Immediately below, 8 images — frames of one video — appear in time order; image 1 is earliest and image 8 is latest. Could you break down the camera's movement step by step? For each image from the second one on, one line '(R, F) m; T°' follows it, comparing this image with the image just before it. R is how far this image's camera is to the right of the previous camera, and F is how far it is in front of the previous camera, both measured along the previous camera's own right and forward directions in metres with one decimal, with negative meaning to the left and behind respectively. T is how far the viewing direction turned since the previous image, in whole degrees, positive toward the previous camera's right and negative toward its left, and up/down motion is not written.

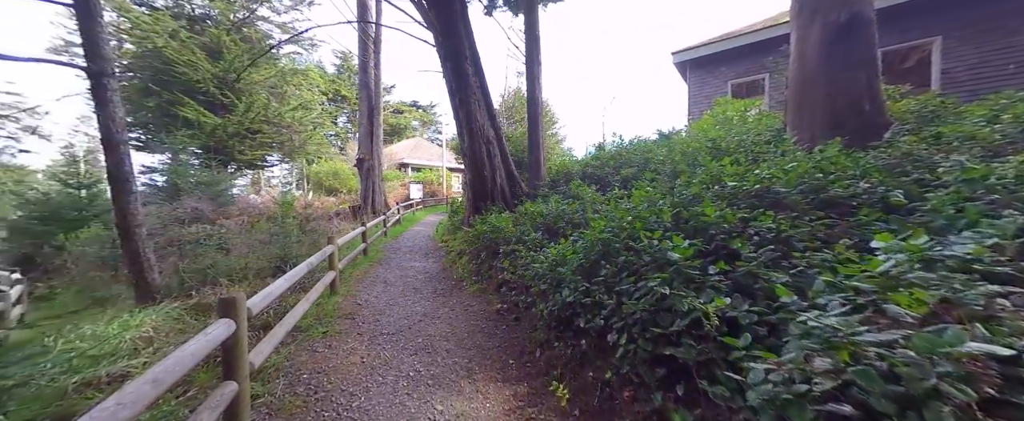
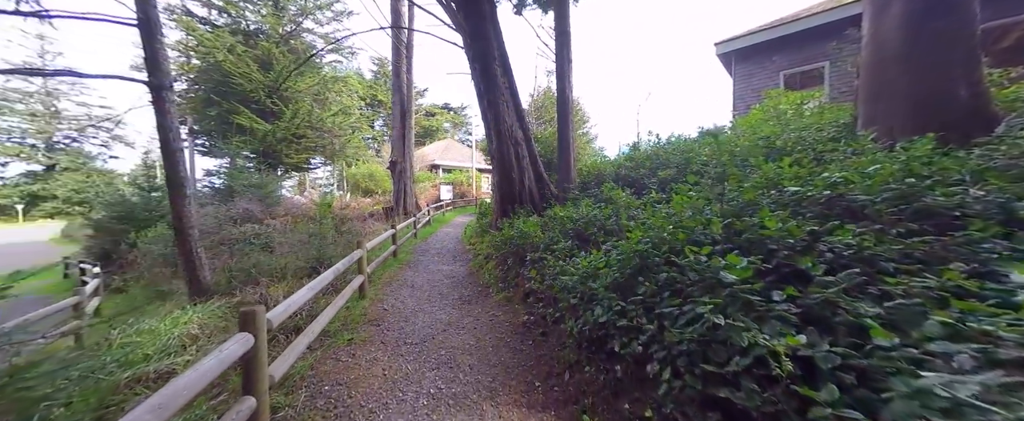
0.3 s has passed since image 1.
(0.0, +0.2) m; -5°
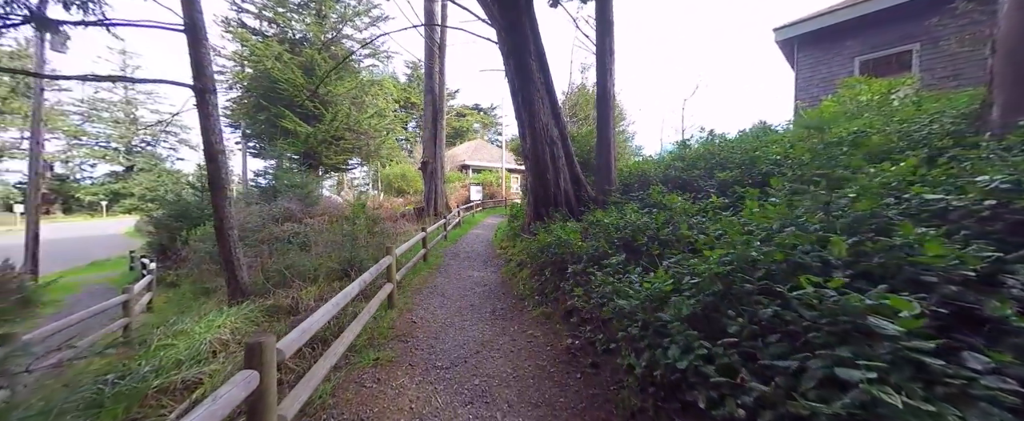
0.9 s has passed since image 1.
(-0.1, +0.4) m; -5°
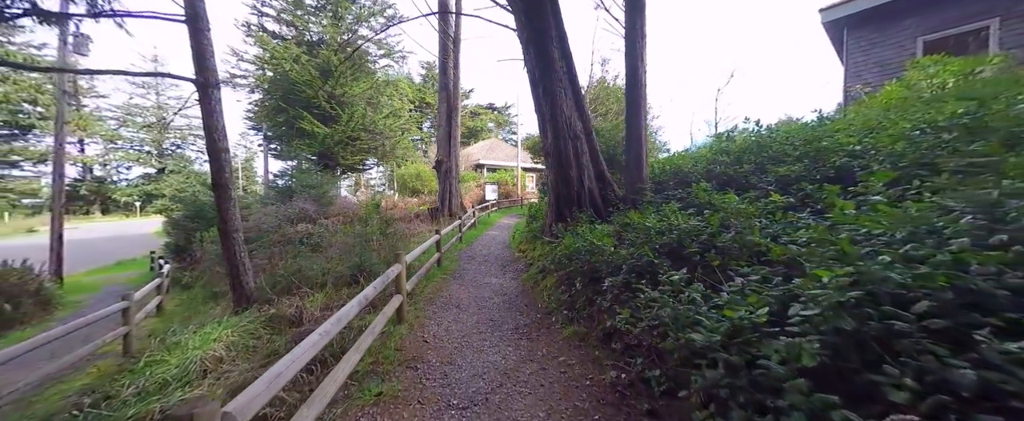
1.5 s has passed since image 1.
(-0.1, +0.5) m; -3°
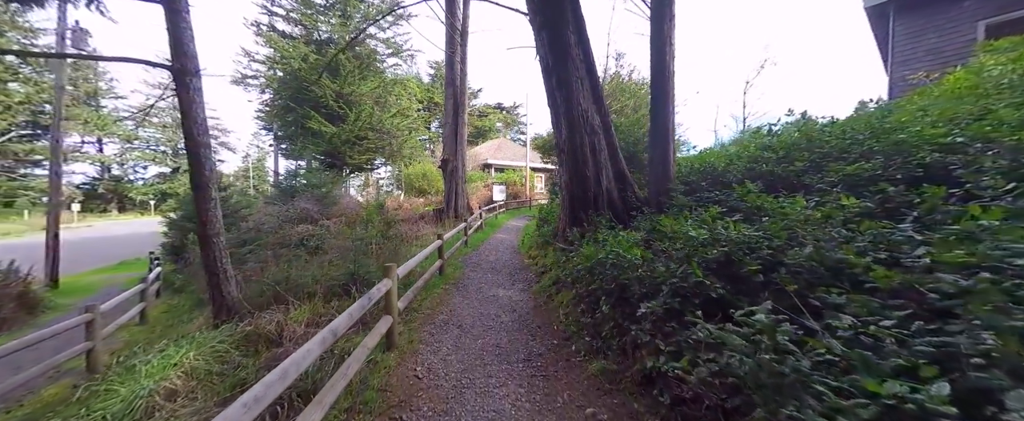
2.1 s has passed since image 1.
(0.0, +0.6) m; -1°
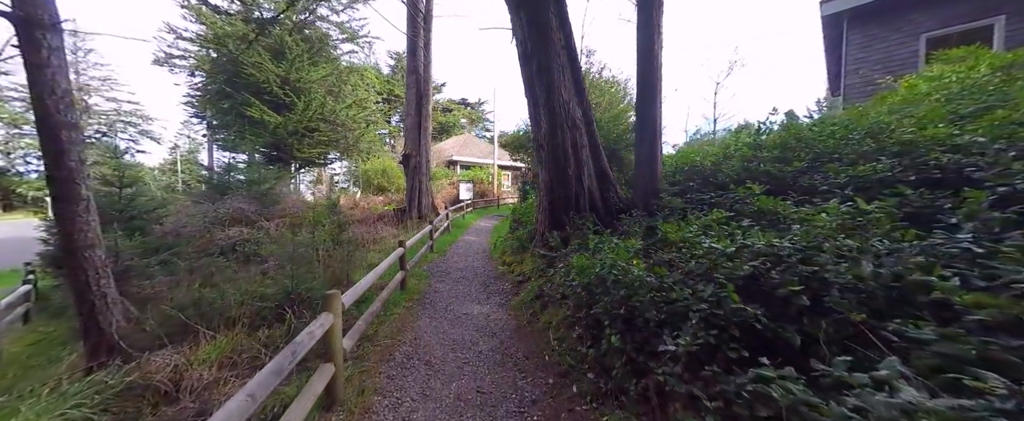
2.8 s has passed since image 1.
(-0.2, +0.7) m; +7°
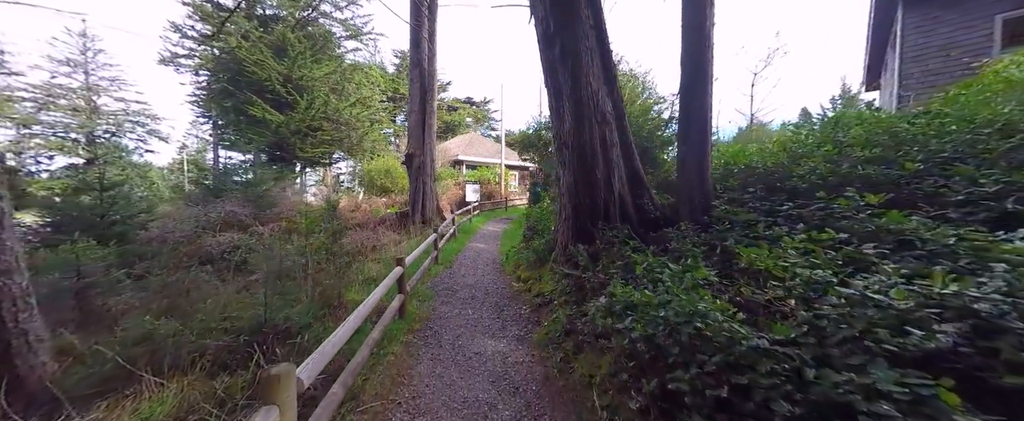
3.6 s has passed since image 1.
(-0.2, +0.8) m; -1°
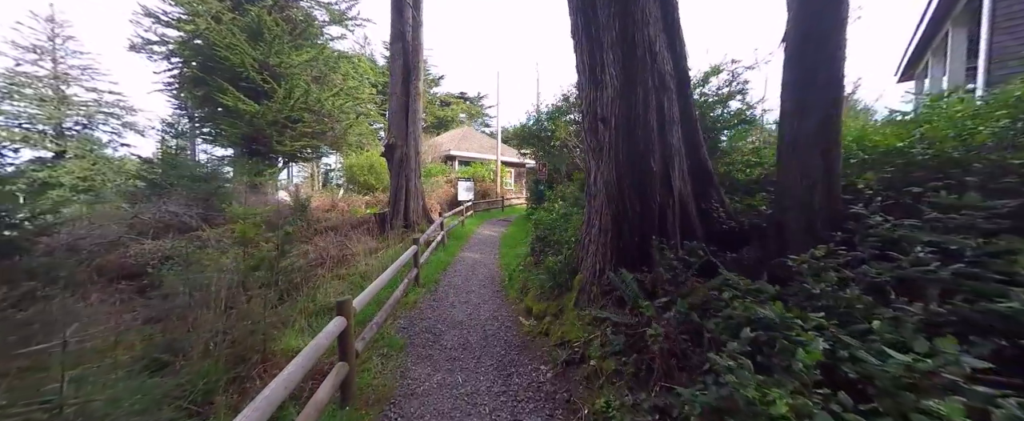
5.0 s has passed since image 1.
(-0.2, +1.5) m; +1°
